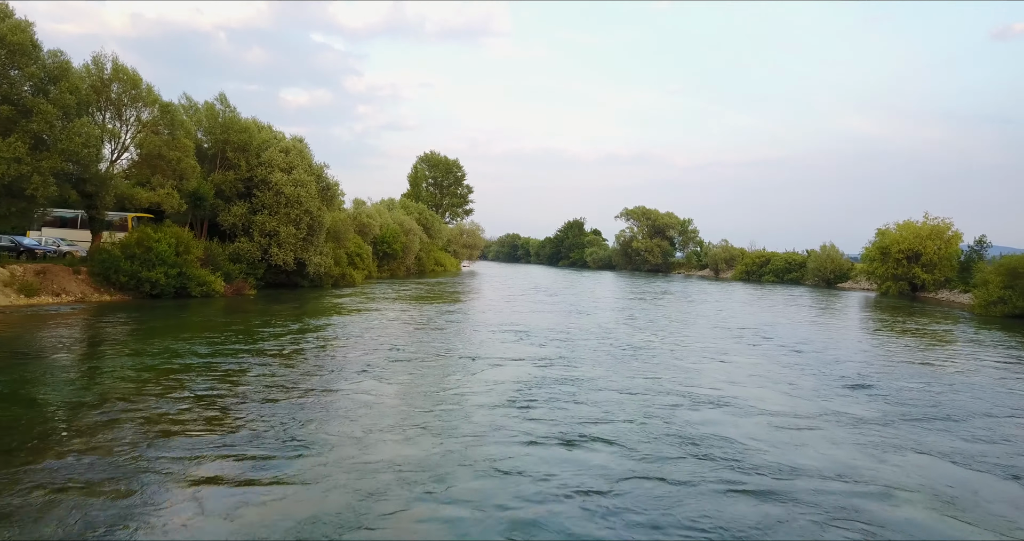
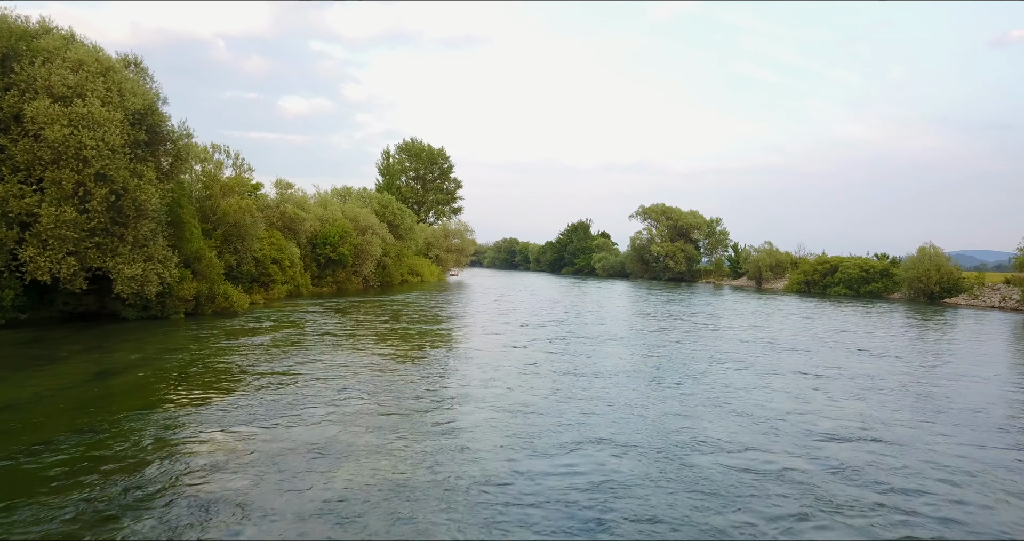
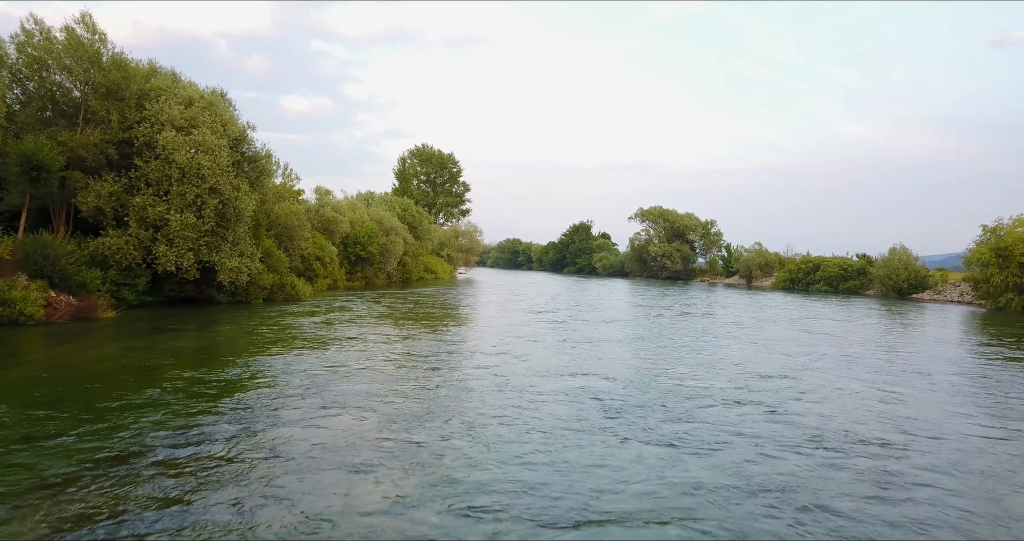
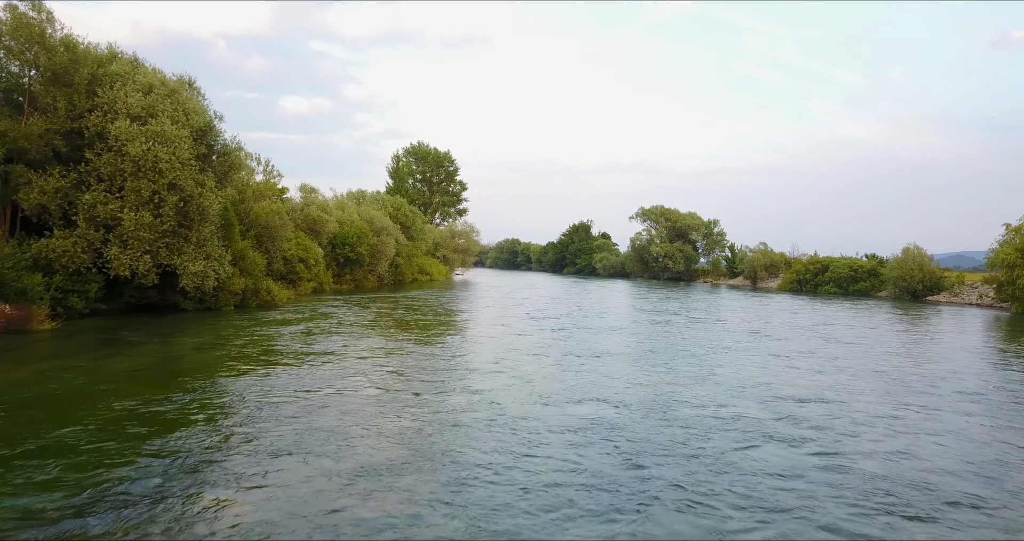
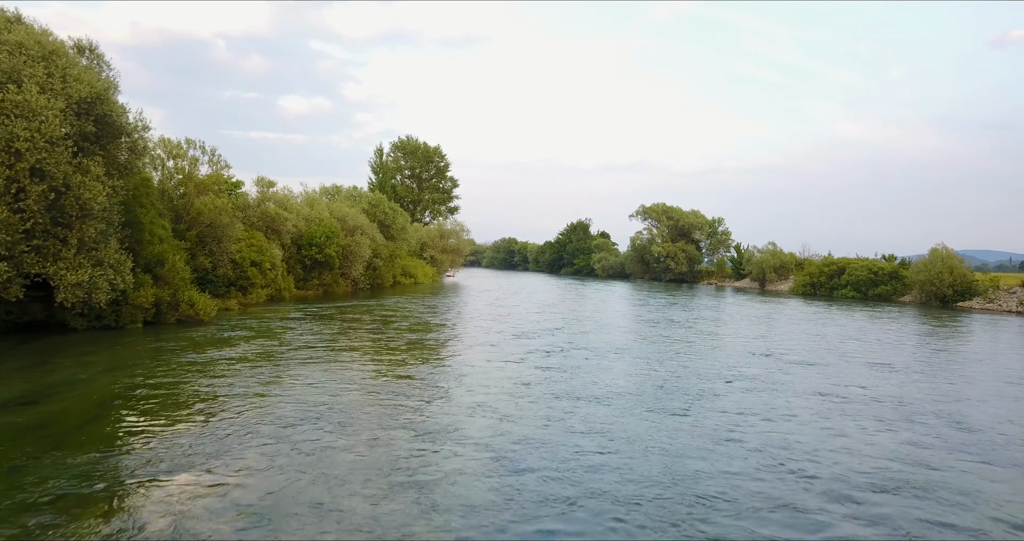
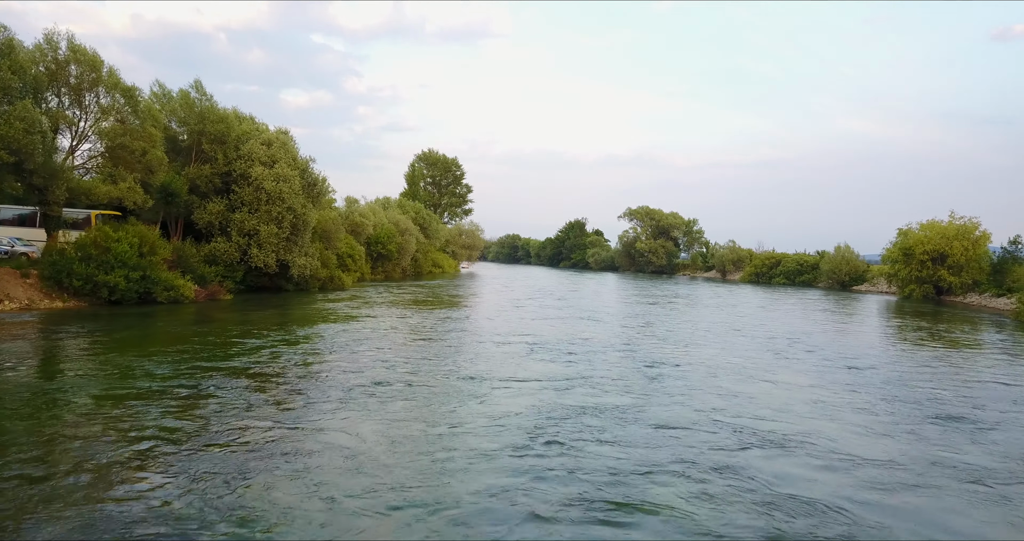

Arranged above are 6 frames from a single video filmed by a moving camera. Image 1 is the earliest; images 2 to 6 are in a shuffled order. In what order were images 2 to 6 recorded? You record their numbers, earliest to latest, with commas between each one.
6, 3, 4, 2, 5
